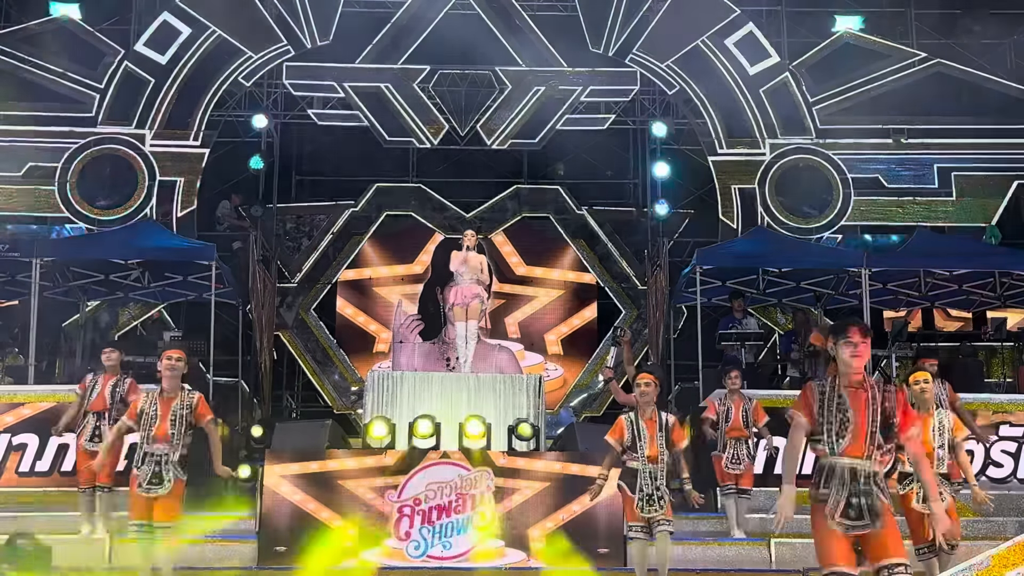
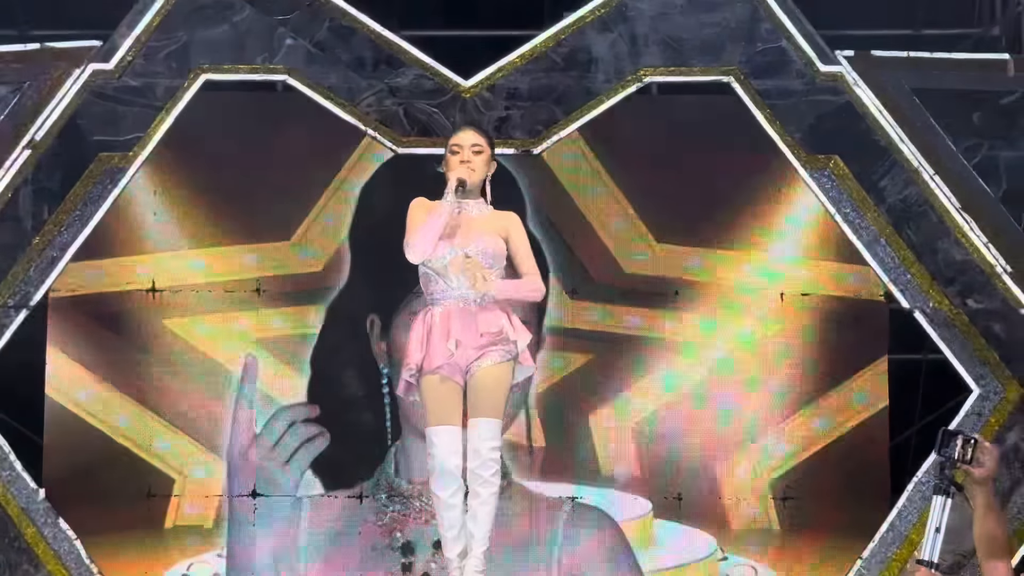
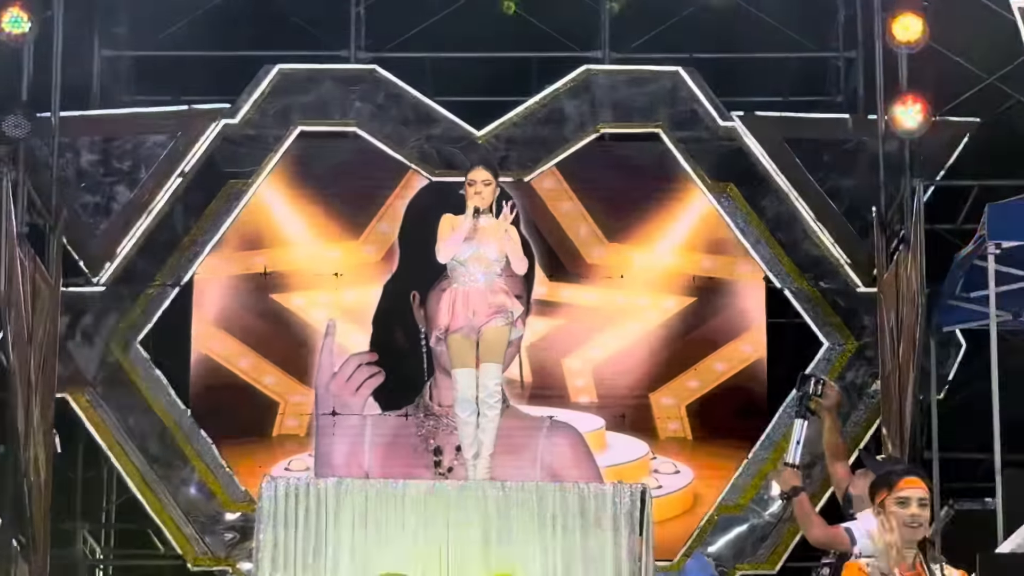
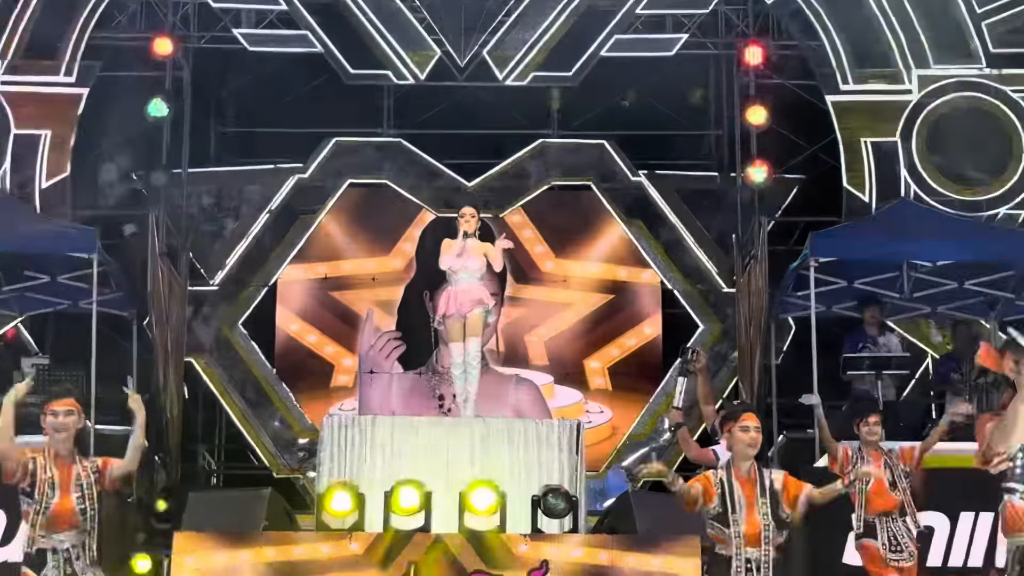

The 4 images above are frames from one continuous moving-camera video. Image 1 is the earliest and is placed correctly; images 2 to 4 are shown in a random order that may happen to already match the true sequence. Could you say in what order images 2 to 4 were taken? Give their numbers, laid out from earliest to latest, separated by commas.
4, 3, 2
